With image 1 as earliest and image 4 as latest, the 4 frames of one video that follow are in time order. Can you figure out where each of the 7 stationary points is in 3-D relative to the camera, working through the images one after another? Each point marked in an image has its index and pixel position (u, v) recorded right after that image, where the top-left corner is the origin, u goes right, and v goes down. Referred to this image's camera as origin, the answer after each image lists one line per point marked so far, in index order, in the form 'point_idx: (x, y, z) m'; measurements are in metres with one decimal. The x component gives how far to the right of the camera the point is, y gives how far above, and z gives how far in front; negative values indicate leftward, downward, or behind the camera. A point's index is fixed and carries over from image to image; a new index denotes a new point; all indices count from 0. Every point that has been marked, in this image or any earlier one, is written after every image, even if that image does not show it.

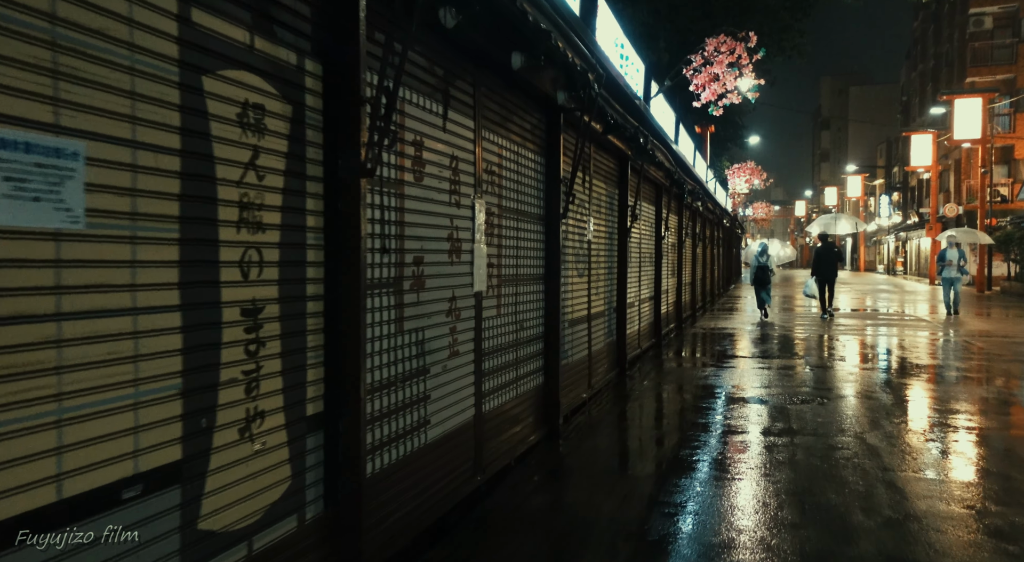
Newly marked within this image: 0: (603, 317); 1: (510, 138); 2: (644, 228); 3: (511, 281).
0: (+1.1, -0.4, +9.5) m
1: (0.0, +1.0, +5.8) m
2: (+2.1, +0.8, +12.8) m
3: (0.0, 0.0, +5.9) m
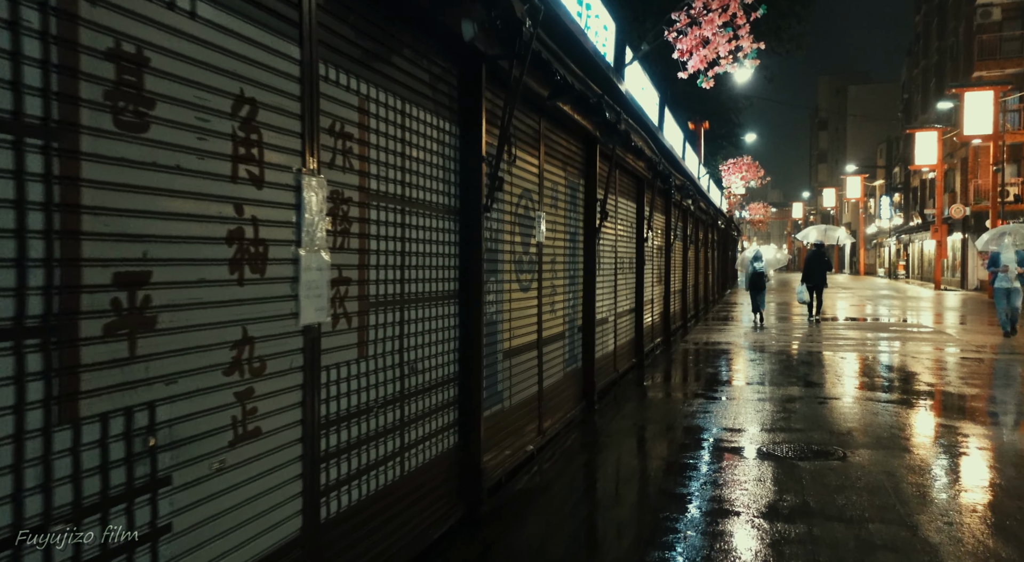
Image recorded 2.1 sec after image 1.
0: (+0.5, -0.6, +7.6) m
1: (-0.6, +0.9, +3.9) m
2: (+1.5, +0.7, +10.8) m
3: (-0.6, -0.1, +3.9) m
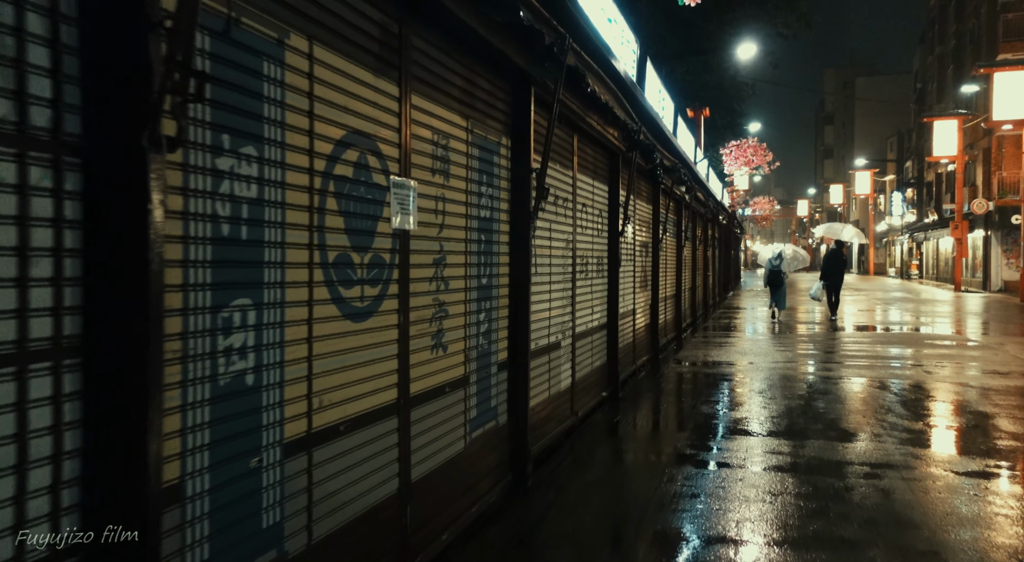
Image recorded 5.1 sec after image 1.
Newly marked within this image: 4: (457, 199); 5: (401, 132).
0: (-0.3, -0.6, +4.7) m
1: (-1.4, +0.8, +1.0) m
2: (+0.7, +0.6, +7.9) m
3: (-1.4, -0.2, +1.1) m
4: (-0.3, +0.5, +4.6) m
5: (-0.5, +0.7, +3.9) m
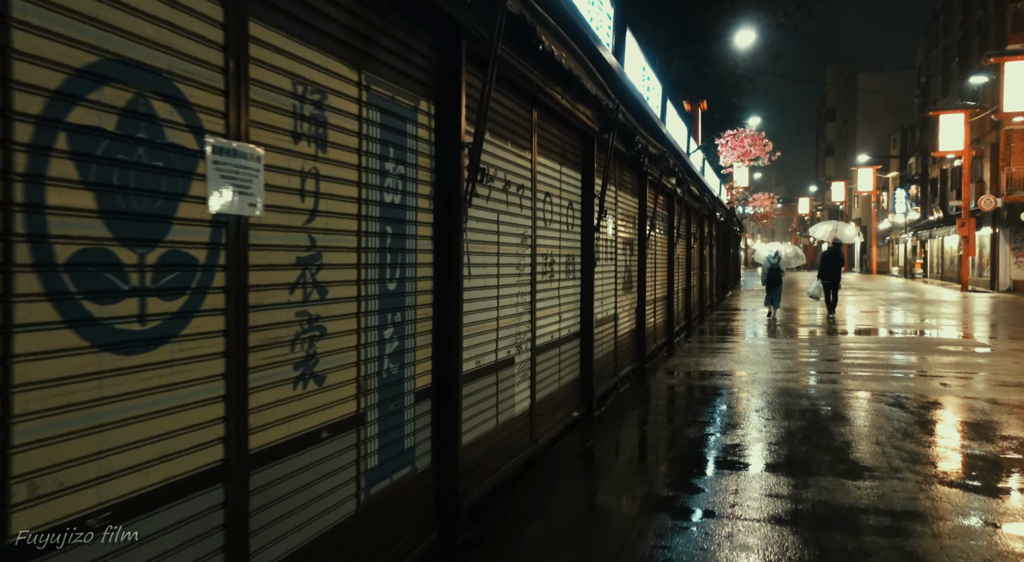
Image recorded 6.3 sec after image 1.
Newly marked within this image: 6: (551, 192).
0: (-0.7, -0.7, +3.5) m
1: (-1.8, +0.8, -0.2) m
2: (+0.3, +0.6, +6.7) m
3: (-1.8, -0.2, -0.1) m
4: (-0.7, +0.4, +3.4) m
5: (-0.9, +0.7, +2.6) m
6: (+0.4, +0.8, +6.9) m
